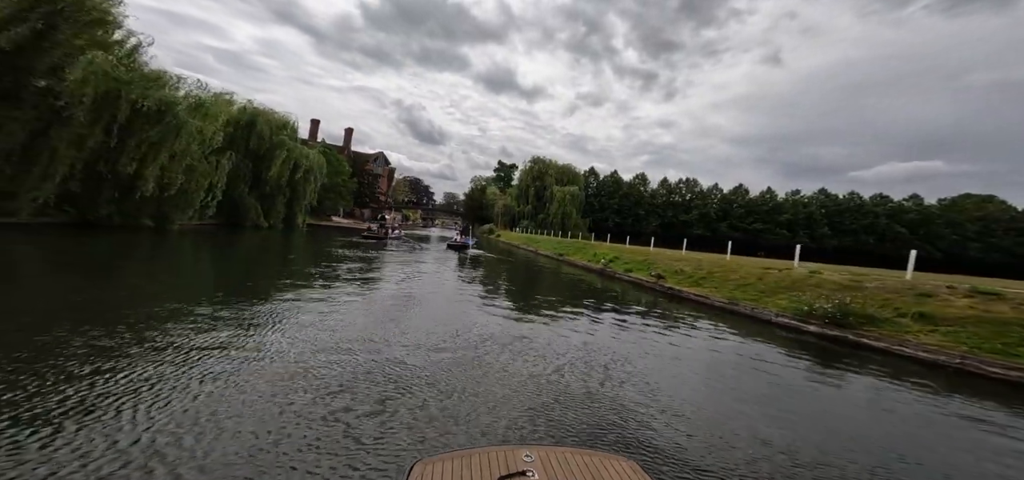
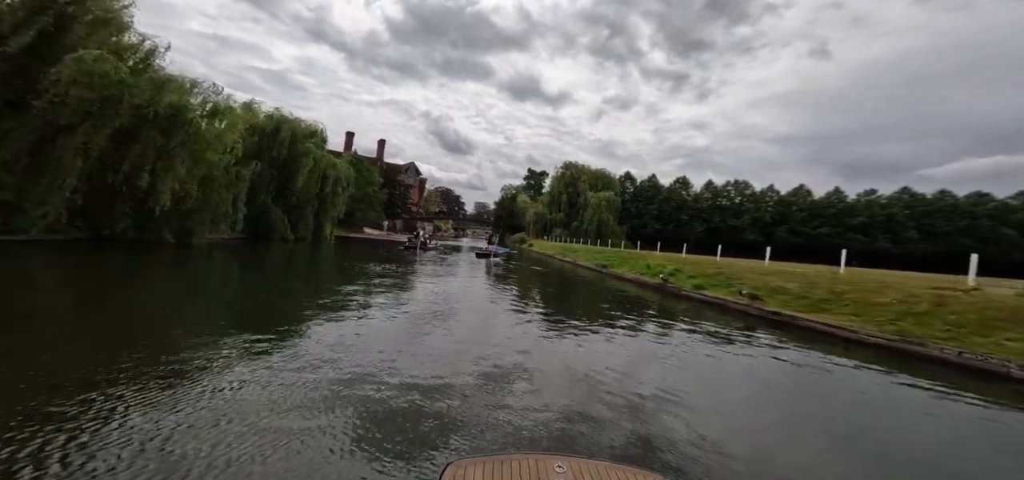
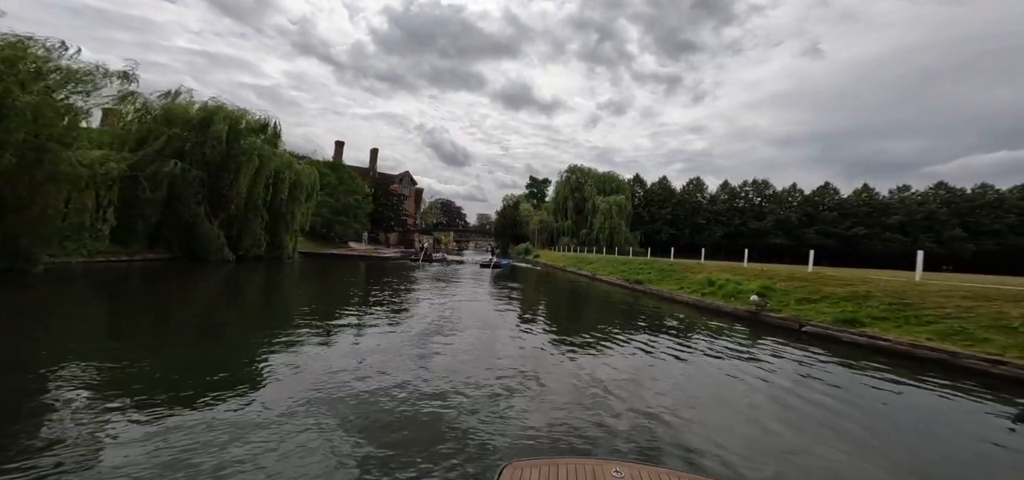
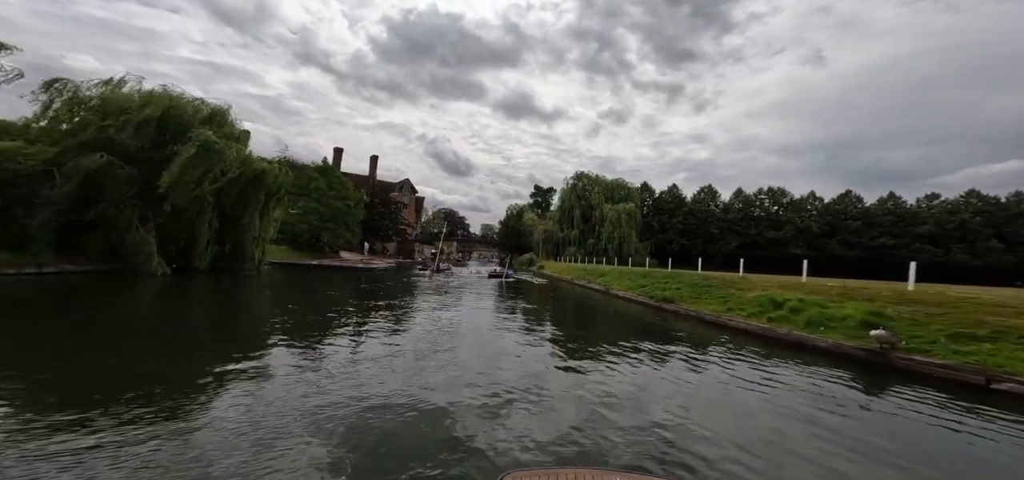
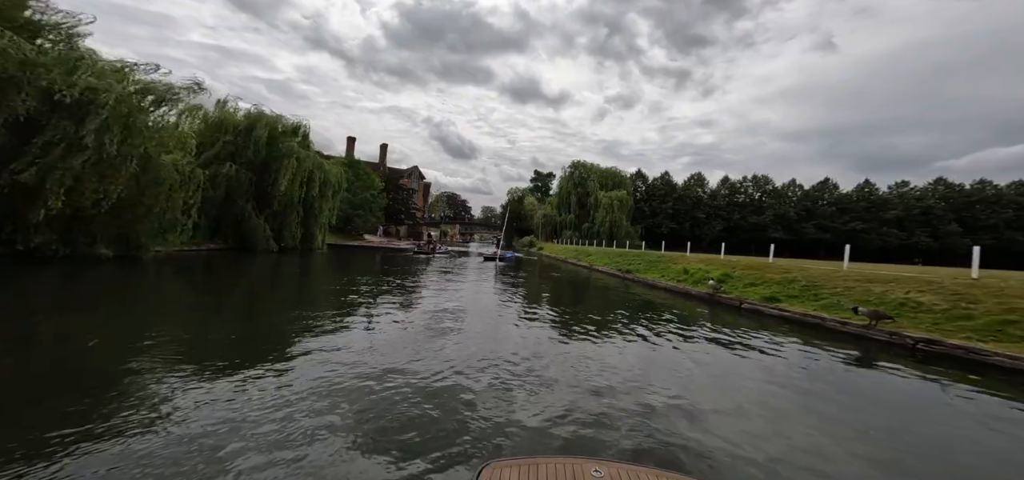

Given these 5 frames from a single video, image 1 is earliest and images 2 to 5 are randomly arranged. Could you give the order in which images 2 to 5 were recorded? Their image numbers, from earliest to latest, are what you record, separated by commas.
2, 5, 3, 4
